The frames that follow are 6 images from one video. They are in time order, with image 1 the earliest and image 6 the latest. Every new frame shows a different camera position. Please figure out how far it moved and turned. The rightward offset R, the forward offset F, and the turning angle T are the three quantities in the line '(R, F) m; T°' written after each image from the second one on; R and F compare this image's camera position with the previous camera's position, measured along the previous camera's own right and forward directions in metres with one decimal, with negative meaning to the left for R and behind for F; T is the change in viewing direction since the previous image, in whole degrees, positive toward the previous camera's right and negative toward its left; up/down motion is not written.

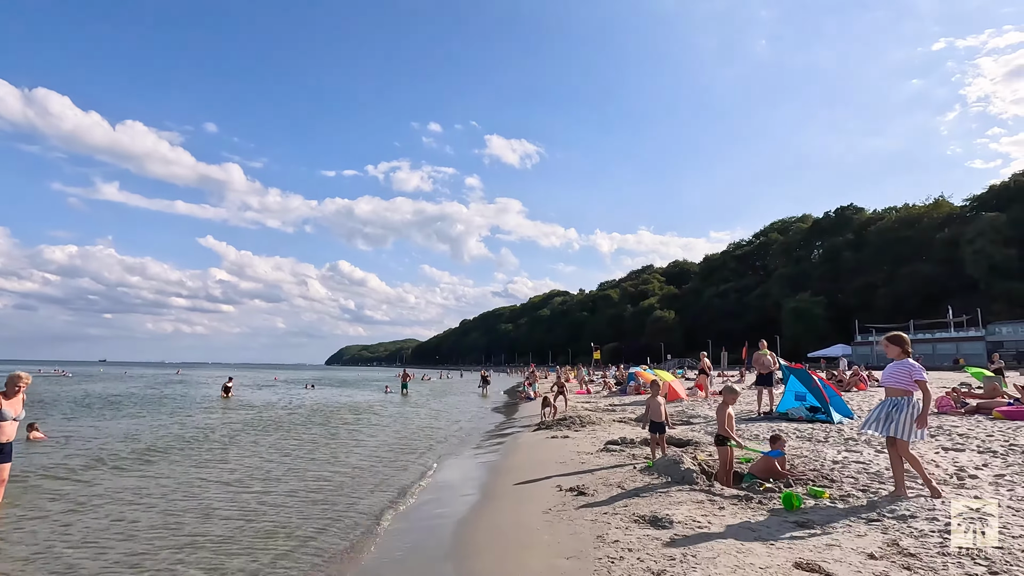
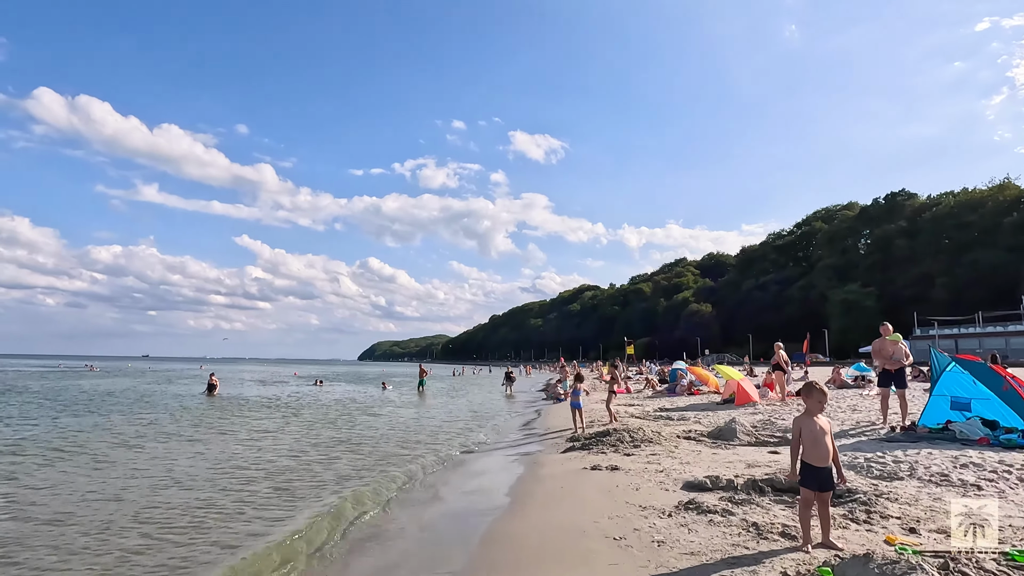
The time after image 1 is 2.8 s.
(+0.2, +4.1) m; -3°
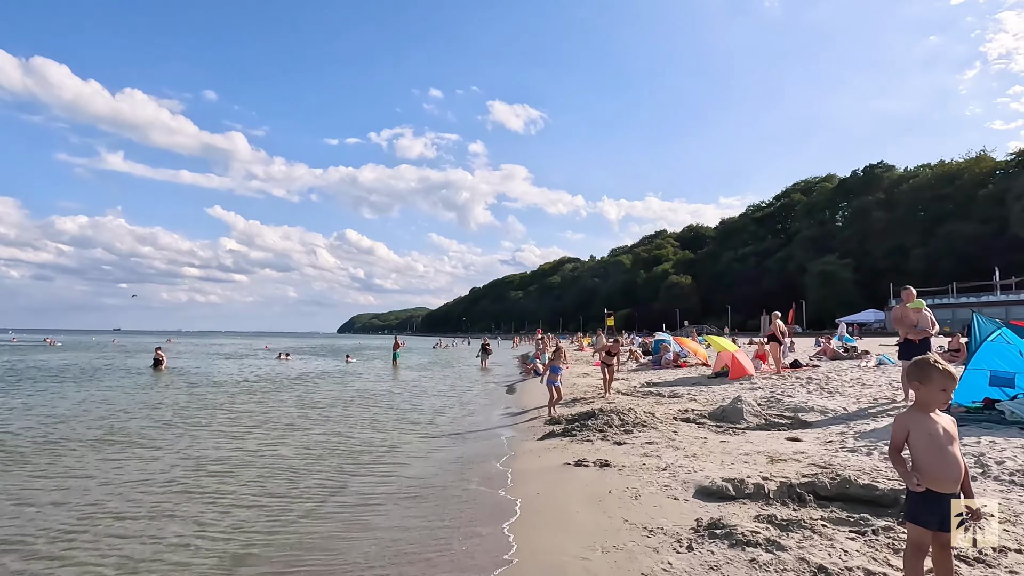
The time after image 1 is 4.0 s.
(+0.2, +1.6) m; +2°
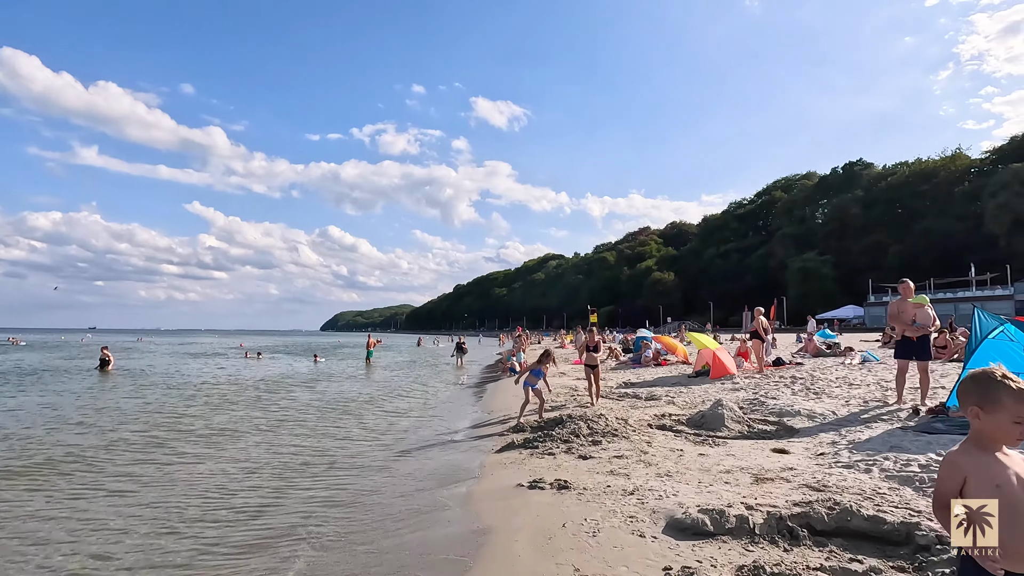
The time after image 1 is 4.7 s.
(+0.4, +0.9) m; +2°
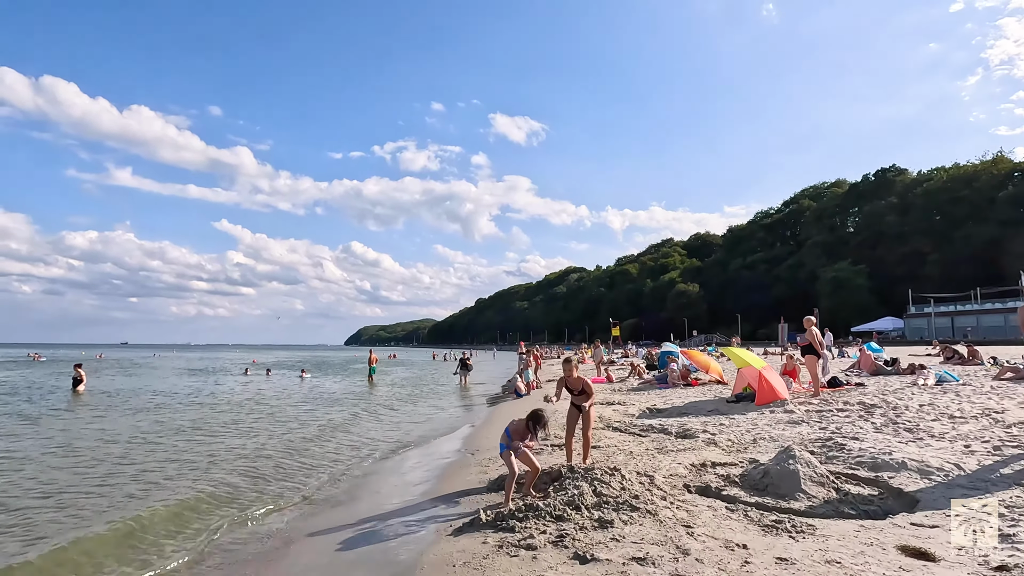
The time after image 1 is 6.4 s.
(+0.5, +2.3) m; -2°
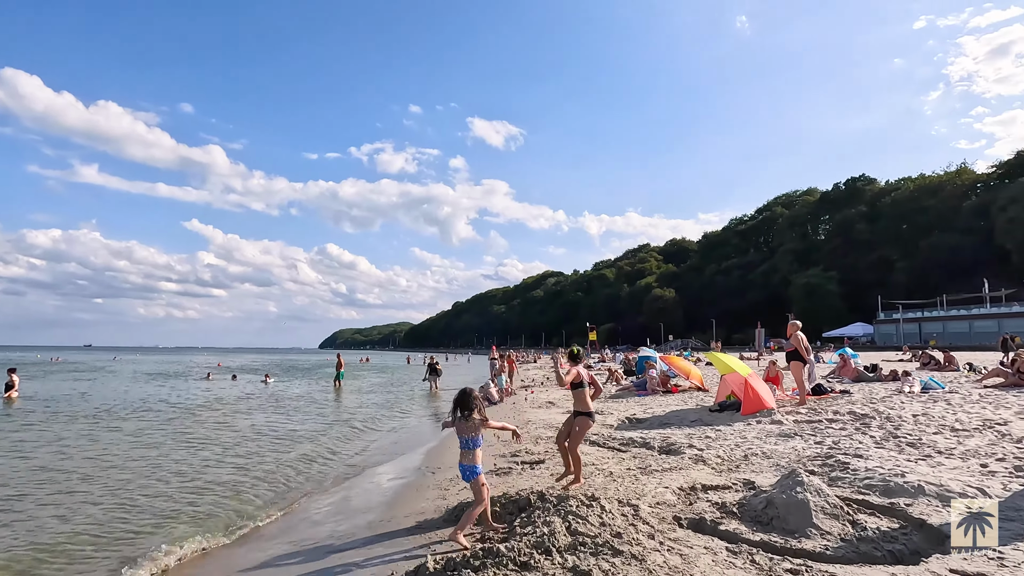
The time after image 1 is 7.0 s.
(+0.1, +0.9) m; +2°
